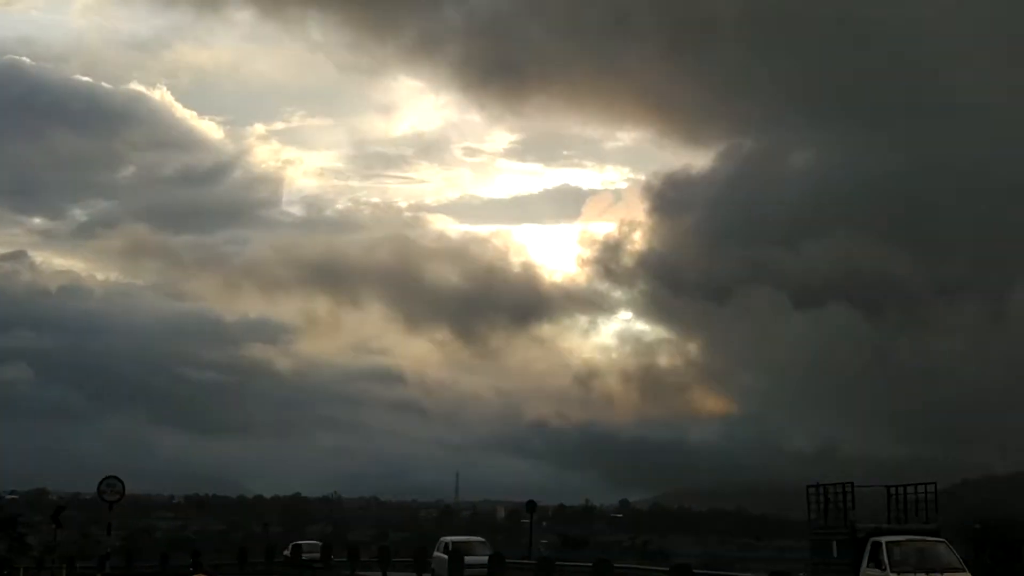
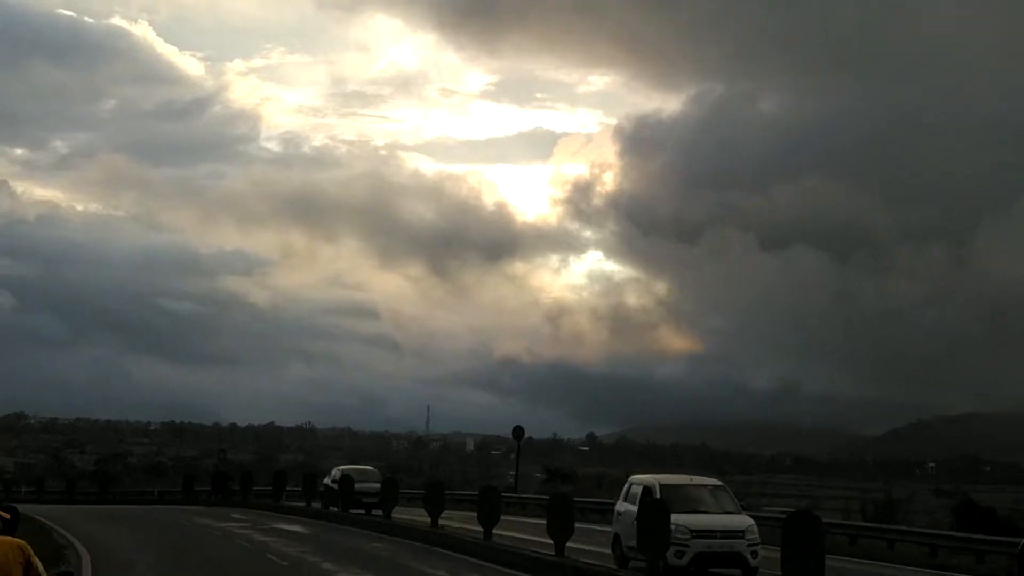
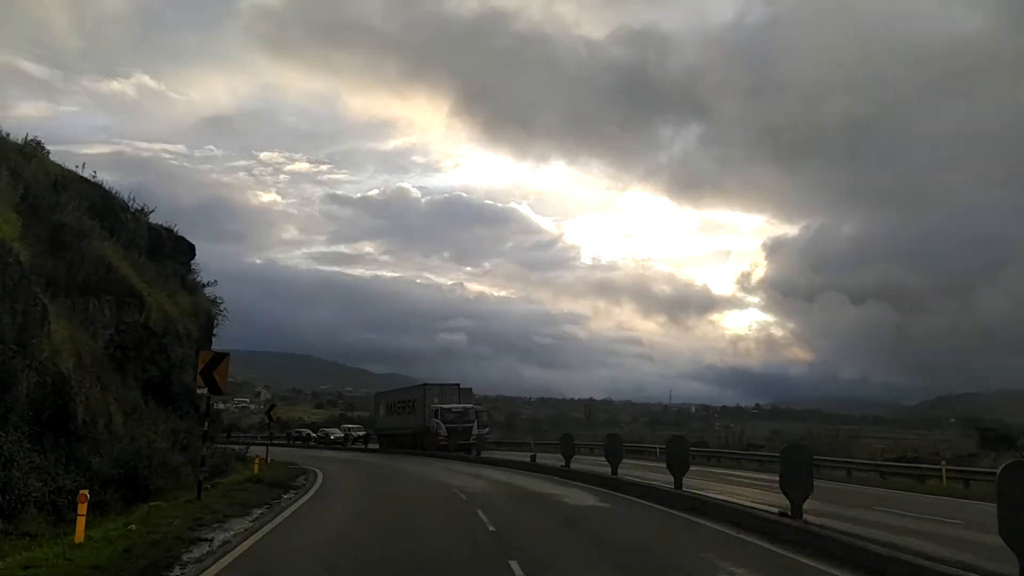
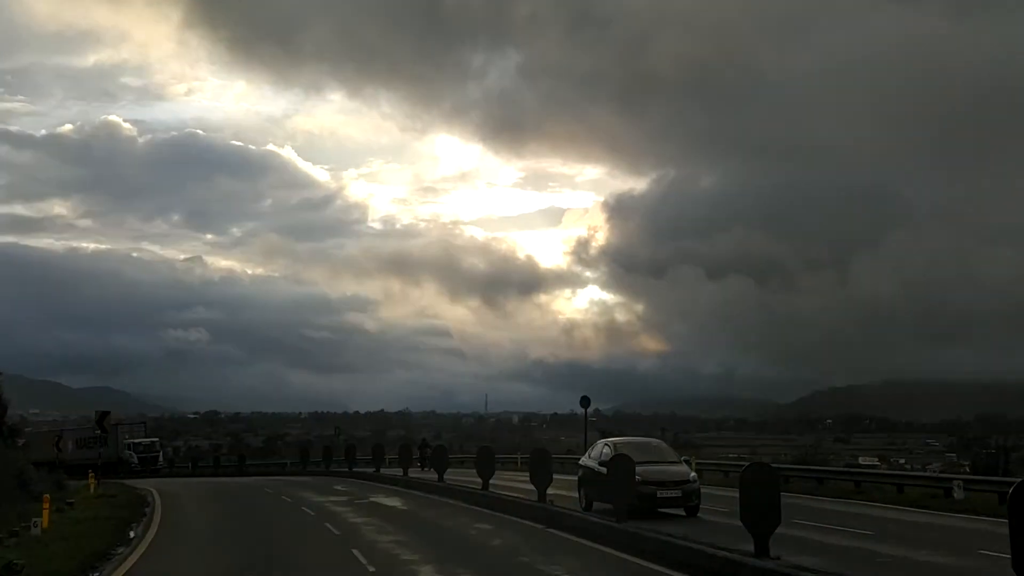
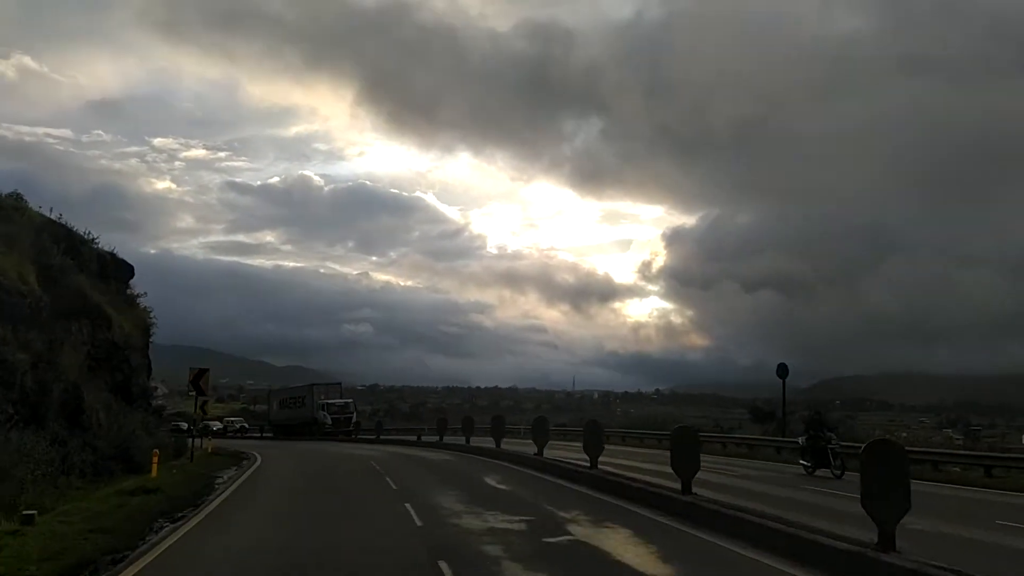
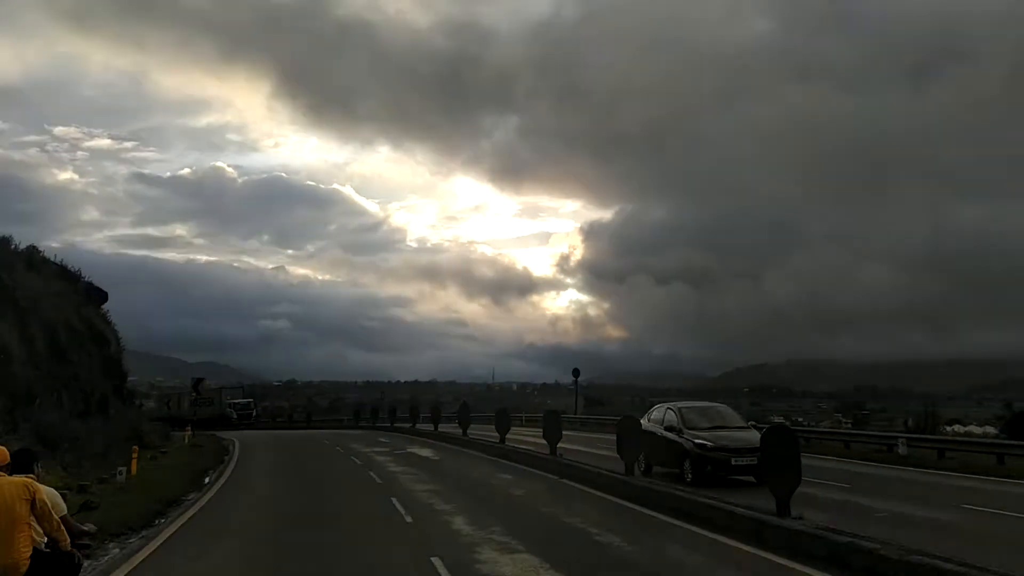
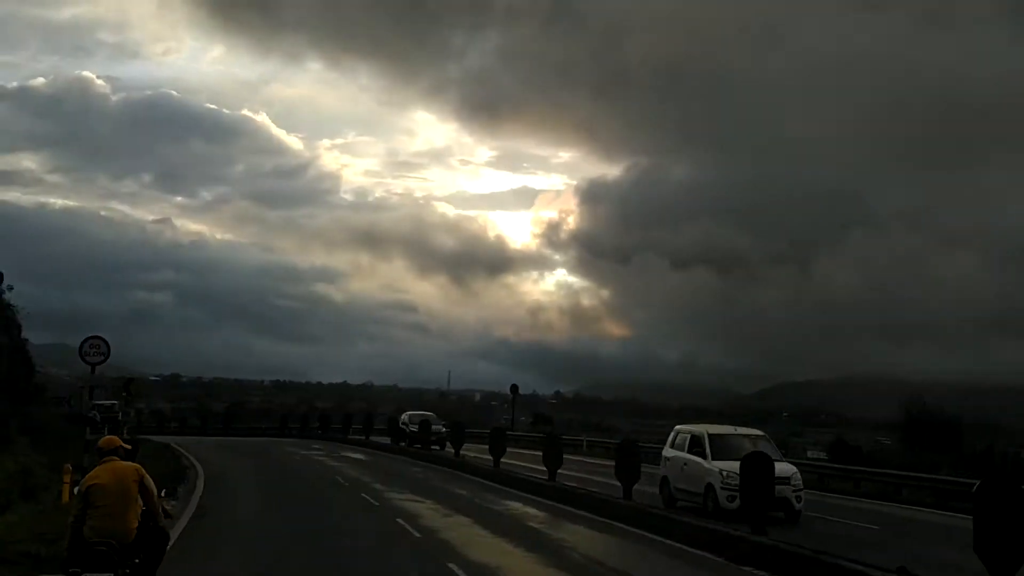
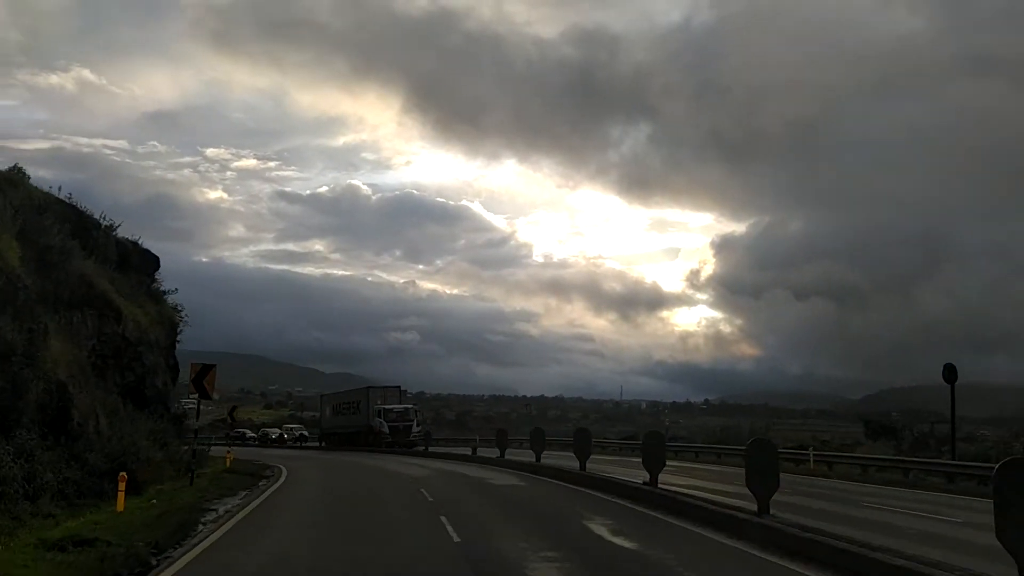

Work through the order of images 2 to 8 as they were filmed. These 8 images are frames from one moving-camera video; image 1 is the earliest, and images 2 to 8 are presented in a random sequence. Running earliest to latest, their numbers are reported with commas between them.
2, 7, 4, 6, 5, 8, 3
